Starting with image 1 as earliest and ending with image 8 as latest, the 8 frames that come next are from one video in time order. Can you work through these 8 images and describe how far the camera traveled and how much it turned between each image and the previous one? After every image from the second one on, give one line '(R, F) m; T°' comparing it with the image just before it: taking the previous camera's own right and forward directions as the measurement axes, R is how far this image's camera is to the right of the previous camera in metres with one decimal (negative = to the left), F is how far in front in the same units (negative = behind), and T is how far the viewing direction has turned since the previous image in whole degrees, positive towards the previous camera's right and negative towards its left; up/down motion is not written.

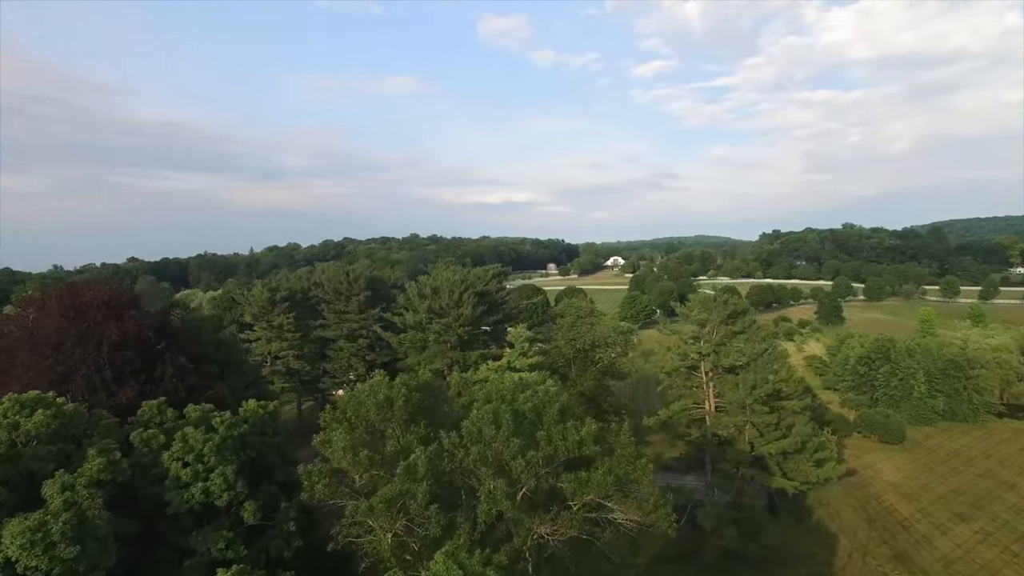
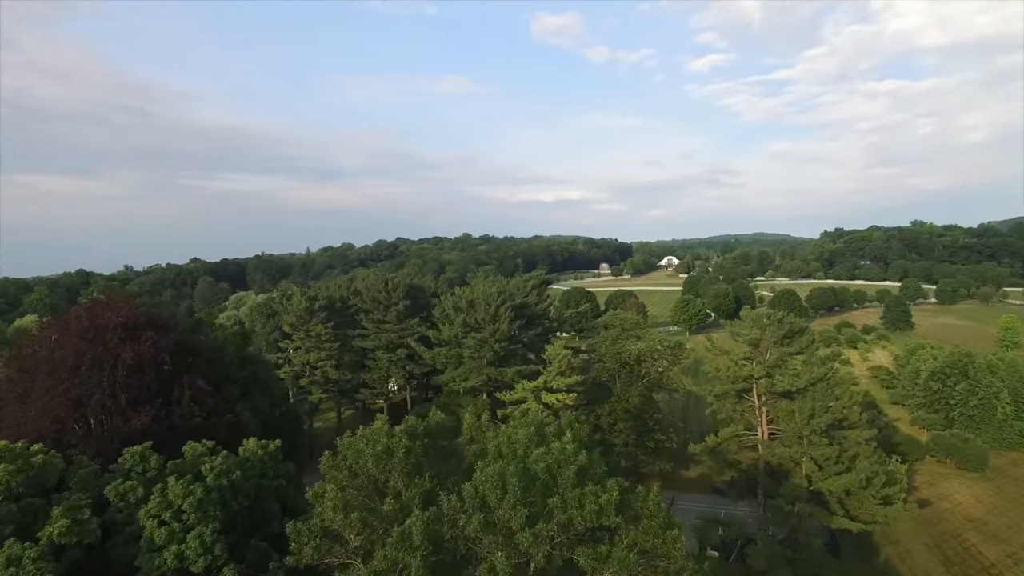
(+0.6, +1.3) m; -5°
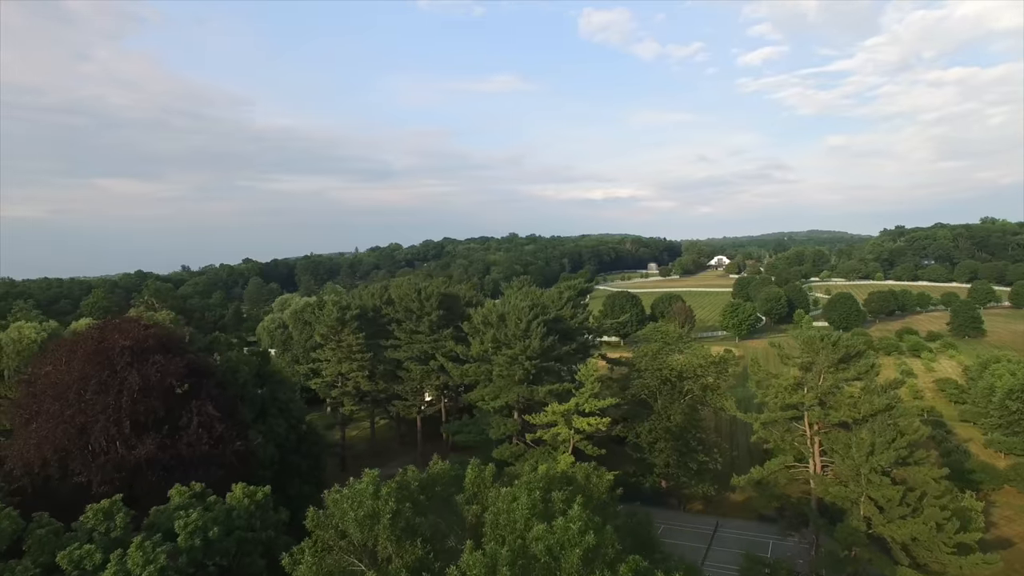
(+0.6, +1.3) m; -4°
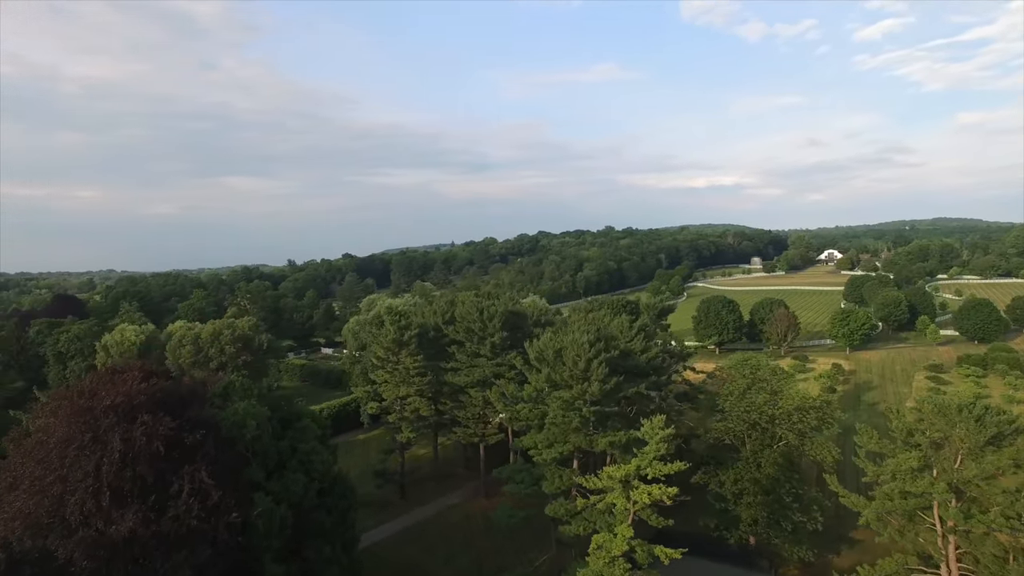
(+1.3, +3.1) m; -8°
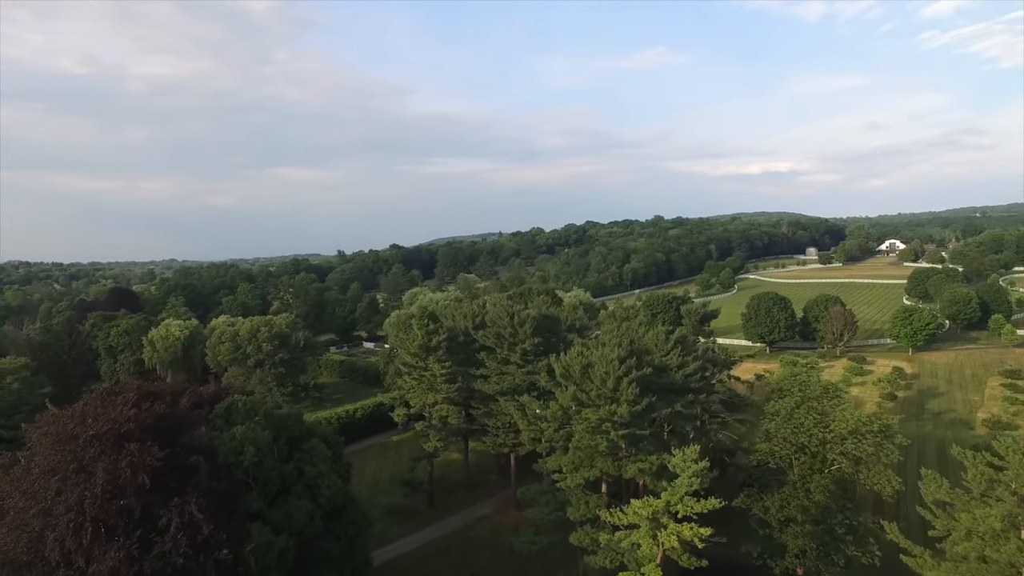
(+0.7, +1.5) m; -4°
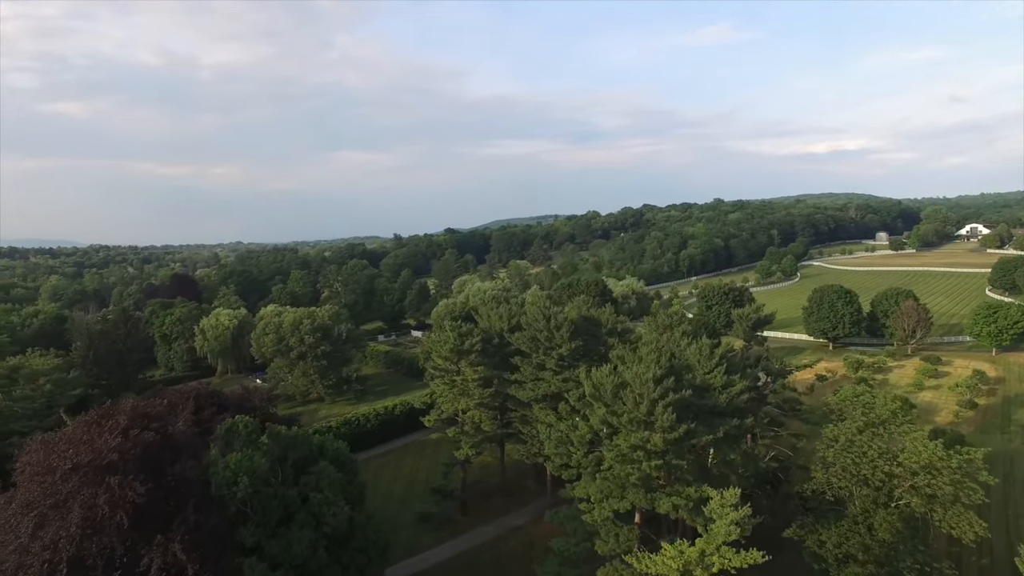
(+0.9, +1.7) m; -5°
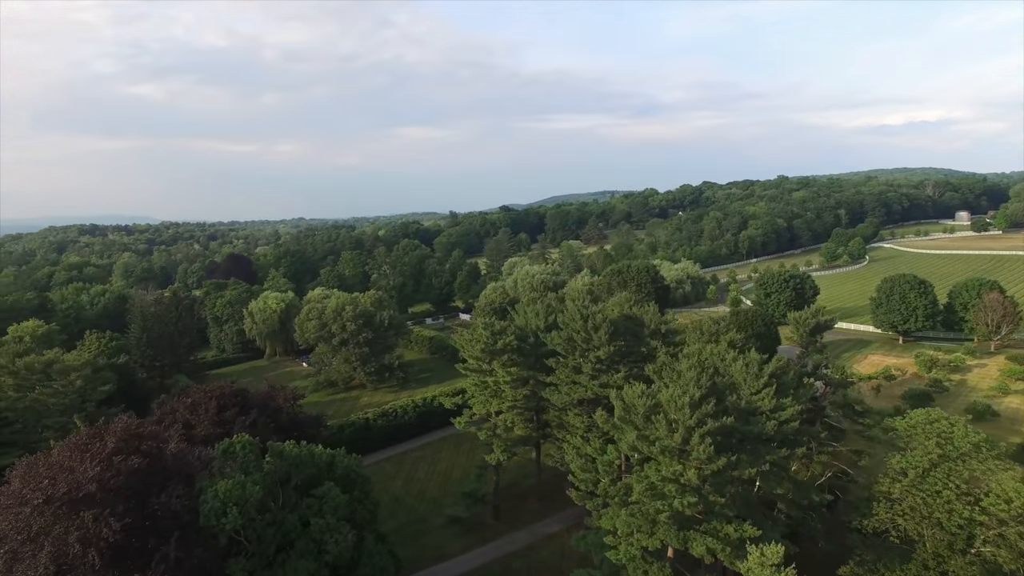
(+0.9, +1.7) m; -5°
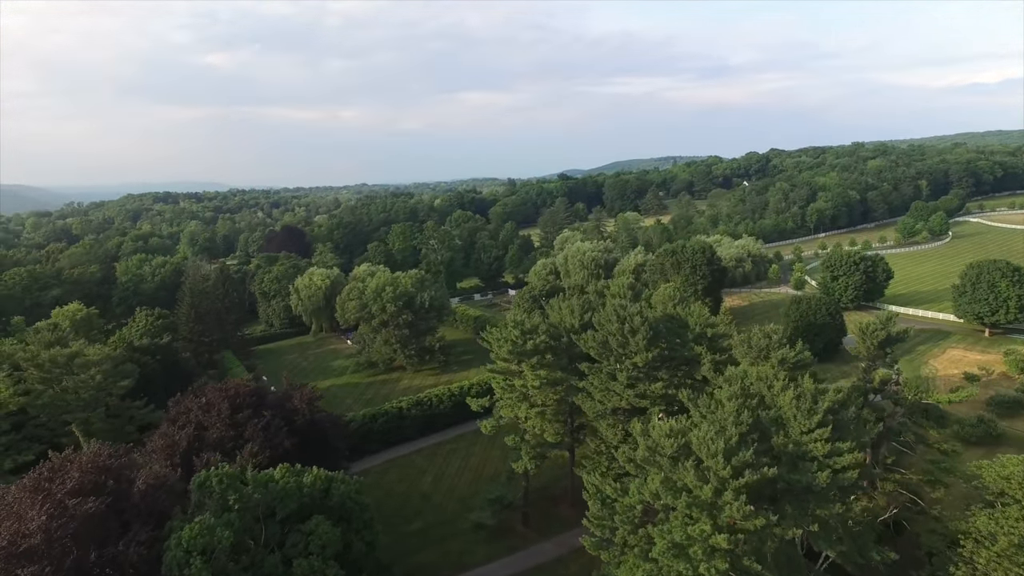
(+1.1, +2.2) m; -5°
